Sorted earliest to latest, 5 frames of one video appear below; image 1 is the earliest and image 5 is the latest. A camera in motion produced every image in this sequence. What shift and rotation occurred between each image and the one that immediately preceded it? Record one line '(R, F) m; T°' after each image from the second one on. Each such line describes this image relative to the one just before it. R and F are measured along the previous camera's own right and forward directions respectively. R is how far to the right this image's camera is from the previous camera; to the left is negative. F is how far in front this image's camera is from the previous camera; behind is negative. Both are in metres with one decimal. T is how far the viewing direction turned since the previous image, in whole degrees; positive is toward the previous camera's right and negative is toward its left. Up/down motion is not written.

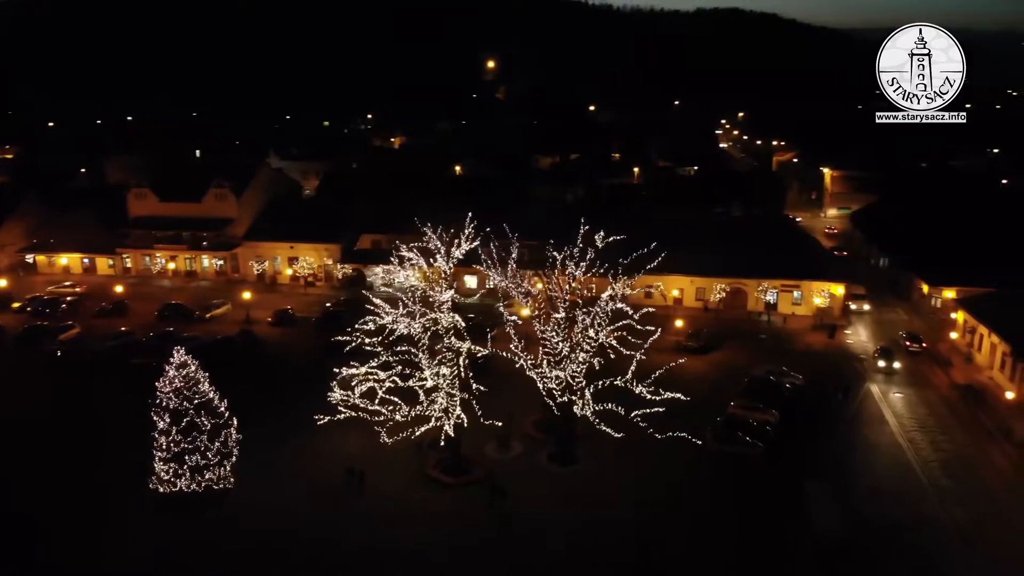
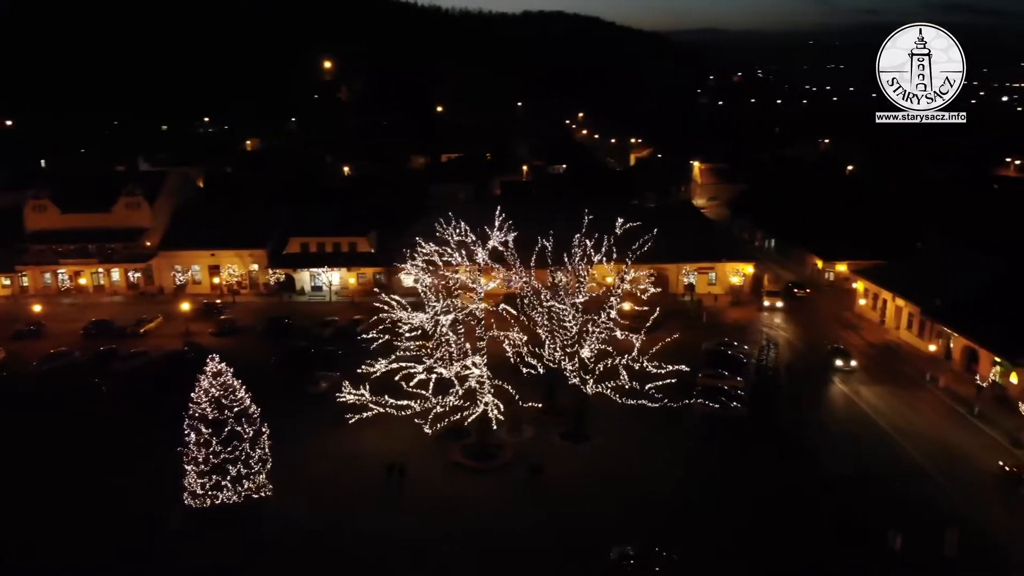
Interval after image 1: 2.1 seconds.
(-4.5, -0.4) m; +12°
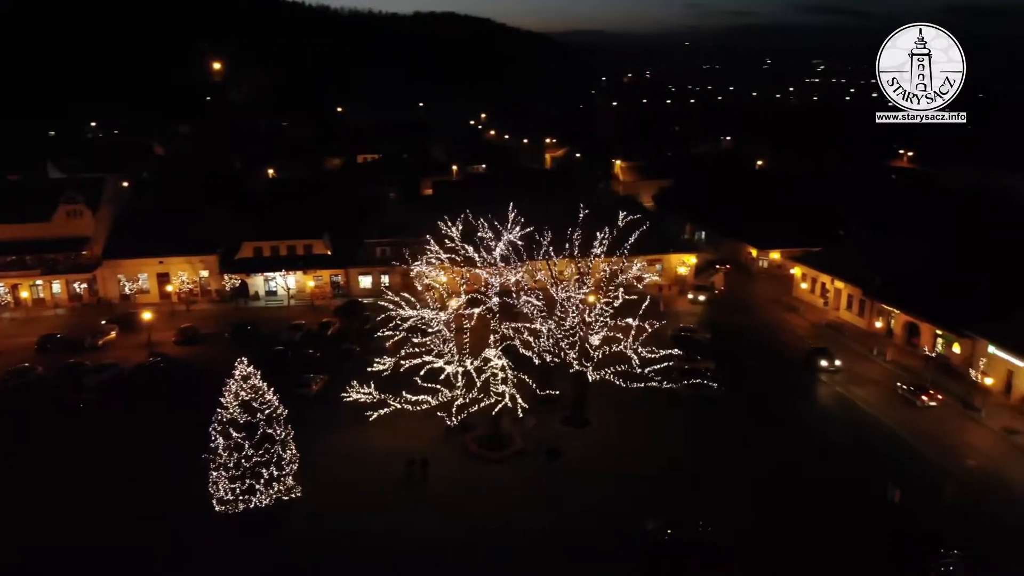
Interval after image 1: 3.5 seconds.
(-2.9, -0.5) m; +8°
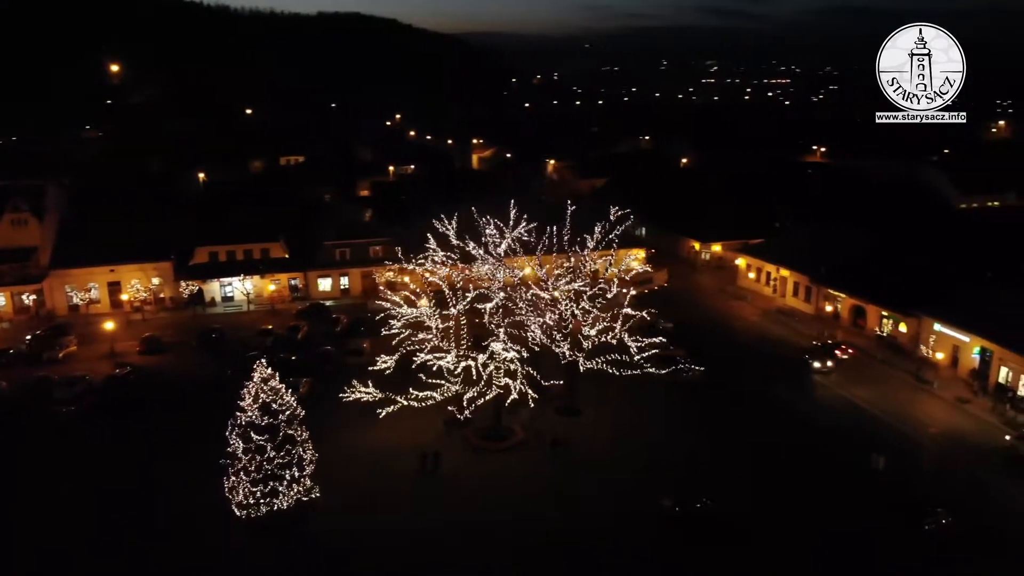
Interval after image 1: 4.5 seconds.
(-2.3, -0.4) m; +7°
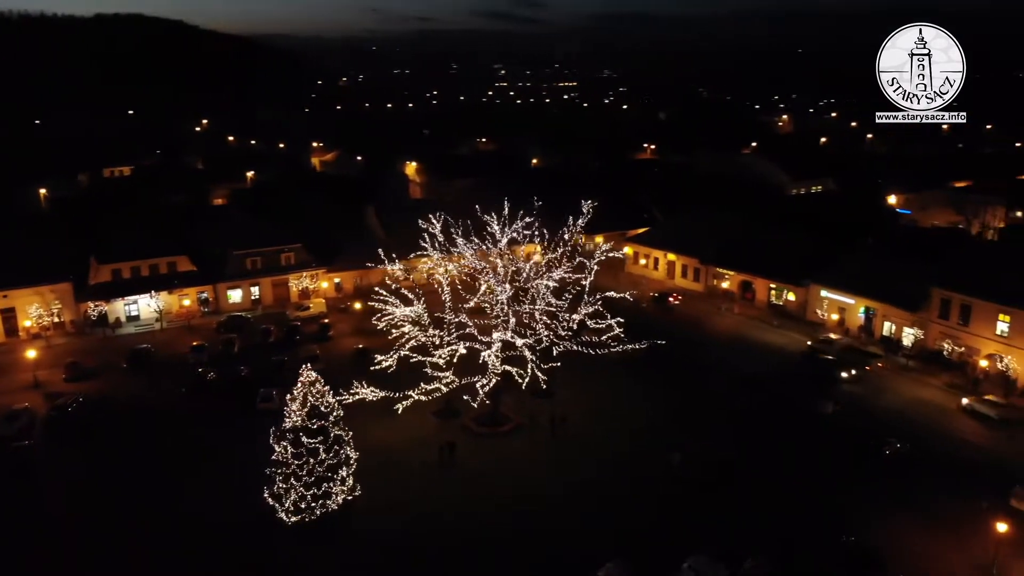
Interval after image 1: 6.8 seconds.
(-5.1, -0.7) m; +14°
